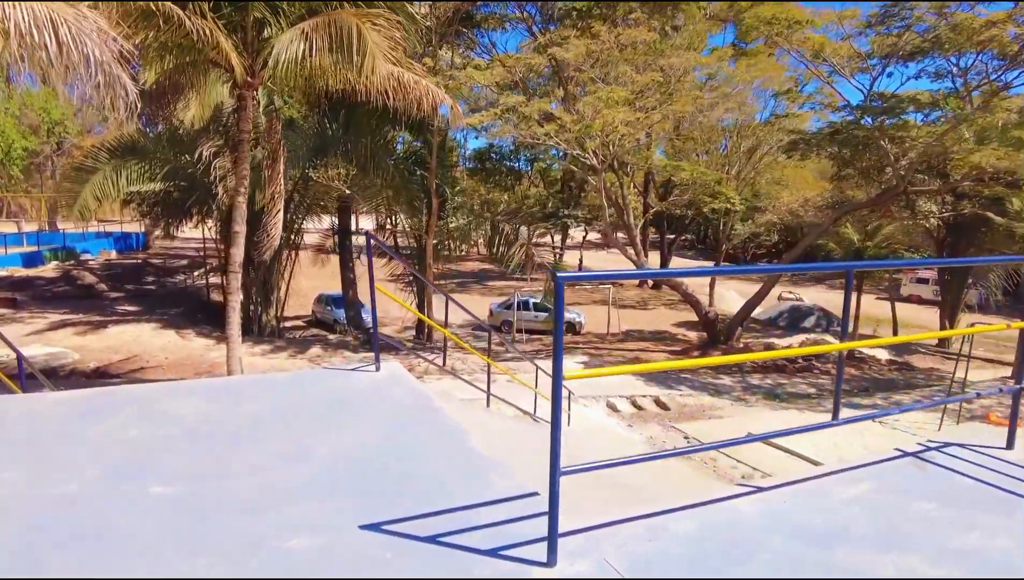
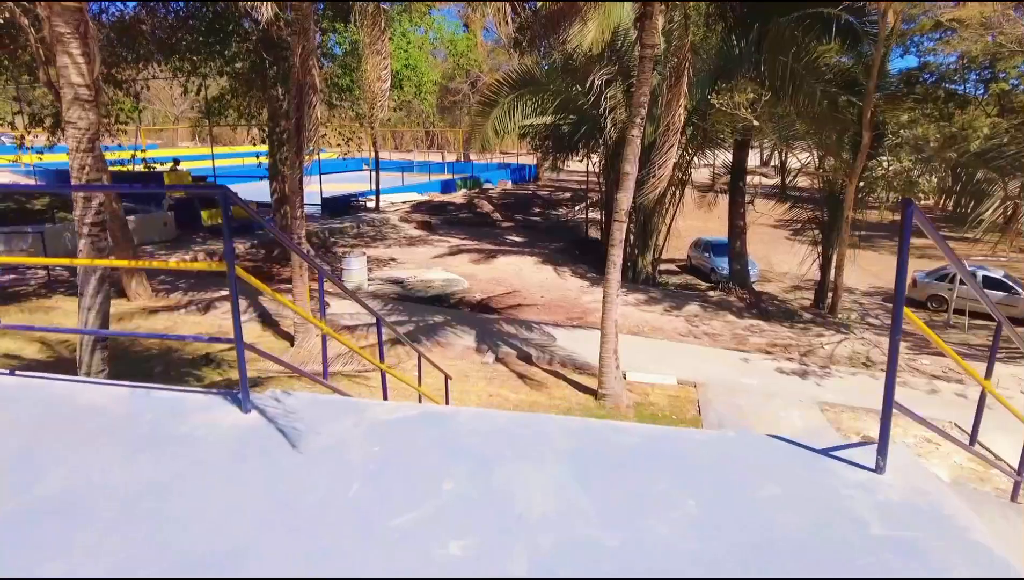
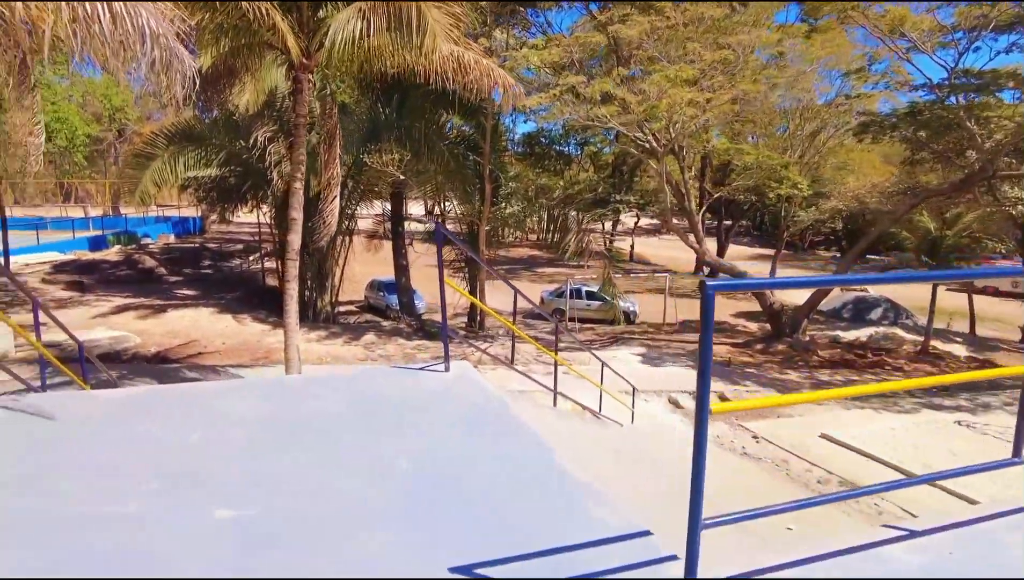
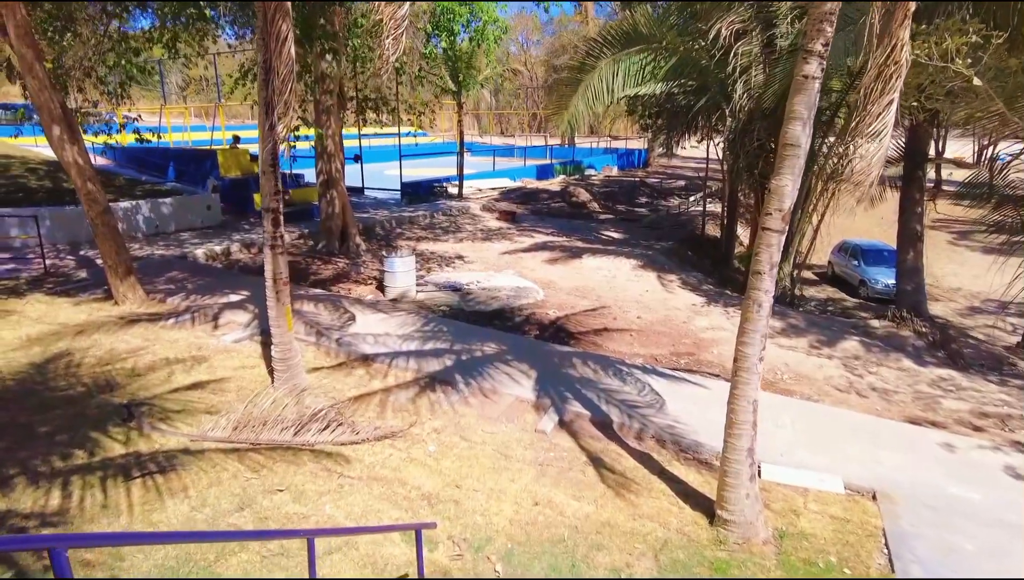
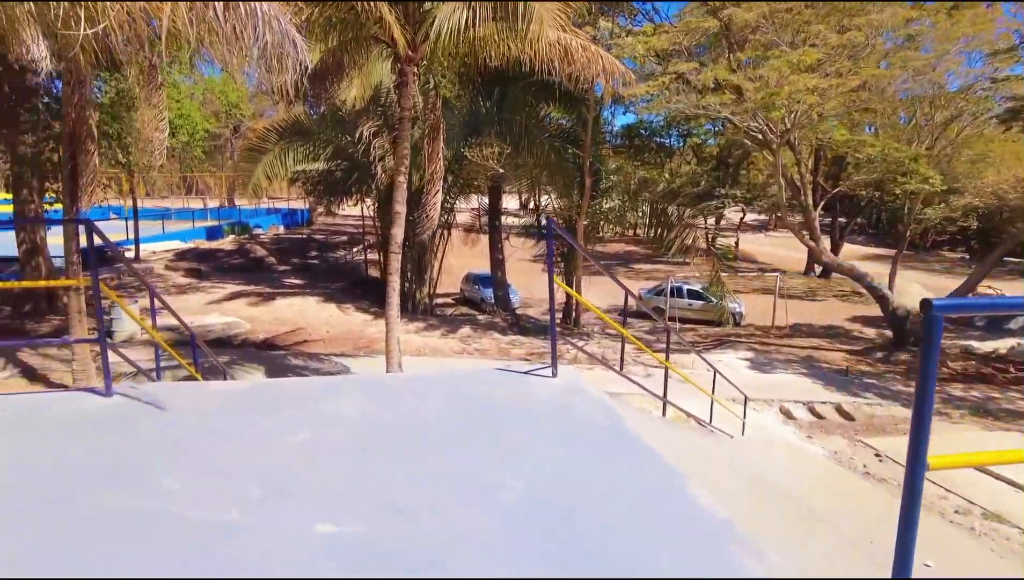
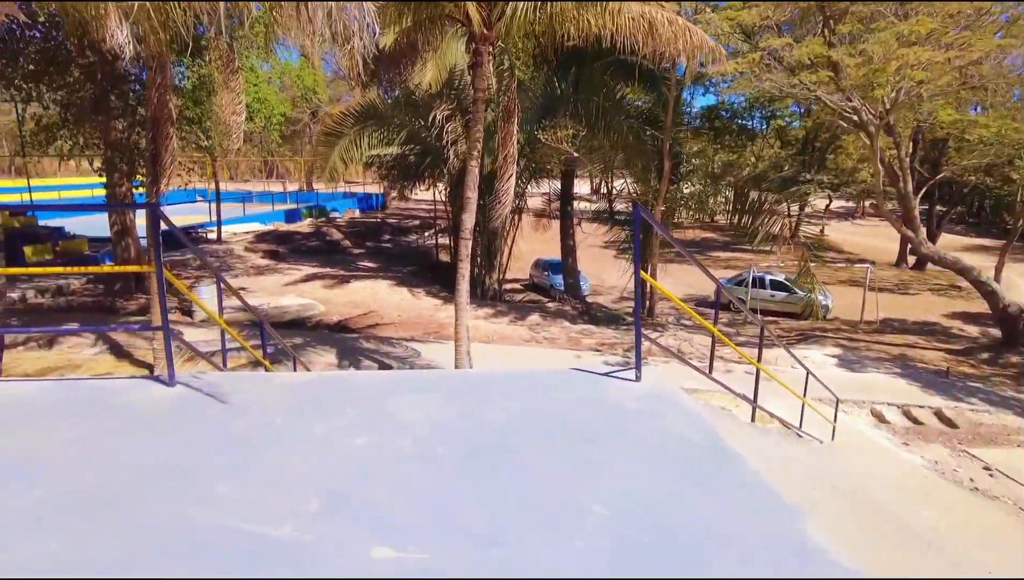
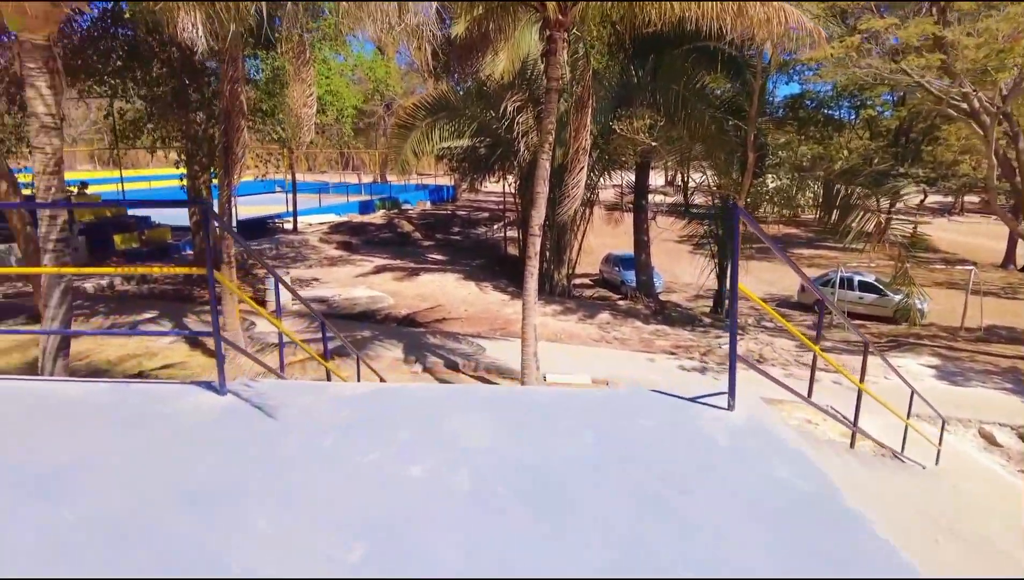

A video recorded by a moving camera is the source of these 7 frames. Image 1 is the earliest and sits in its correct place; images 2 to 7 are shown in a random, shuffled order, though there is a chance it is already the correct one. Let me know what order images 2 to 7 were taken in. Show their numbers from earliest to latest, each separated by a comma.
3, 5, 6, 7, 2, 4
